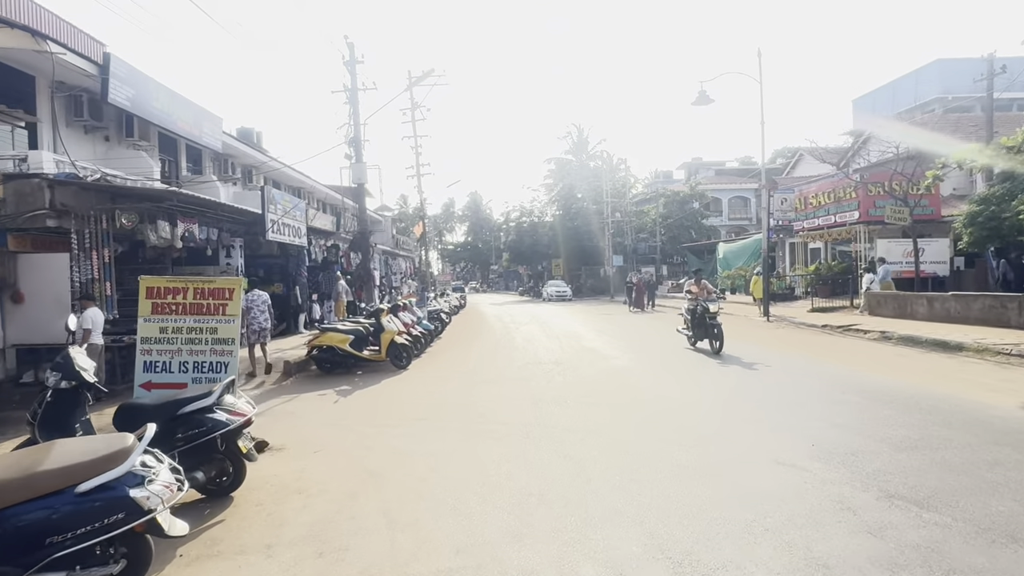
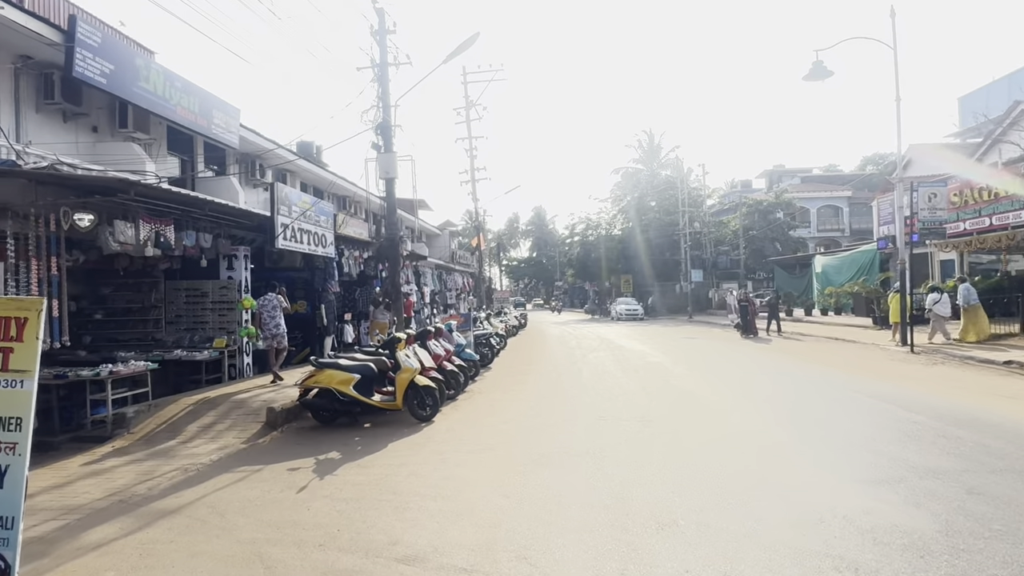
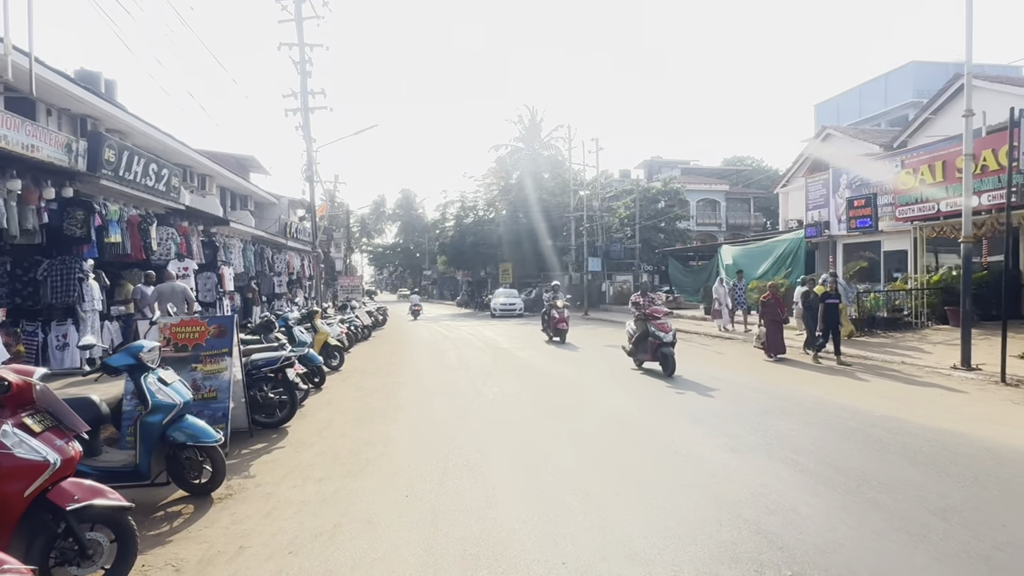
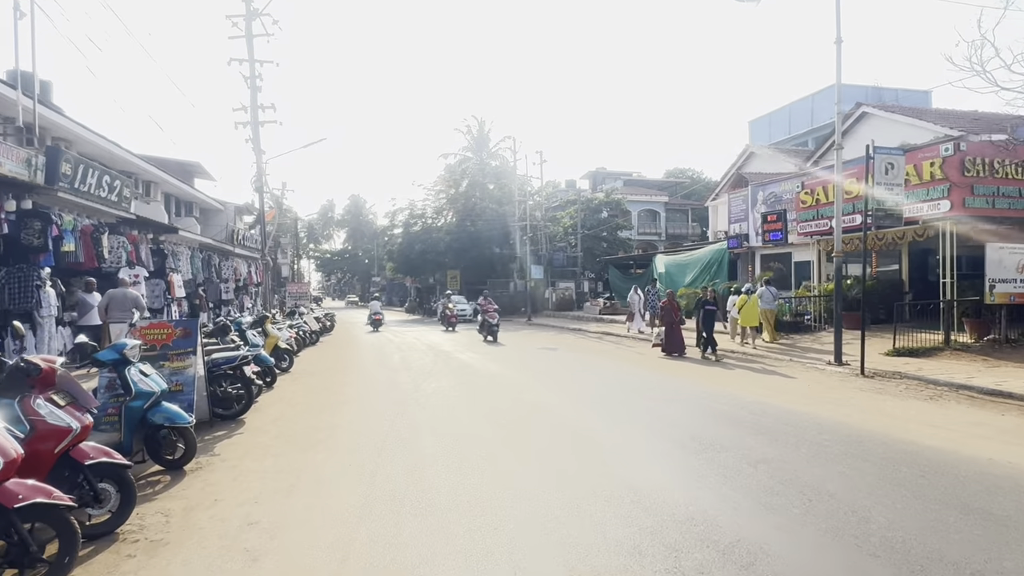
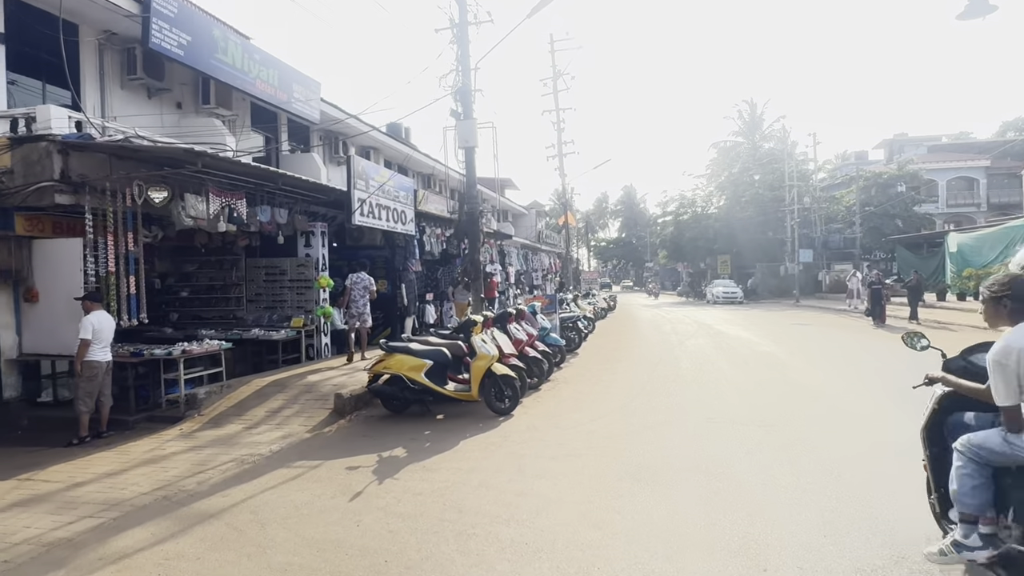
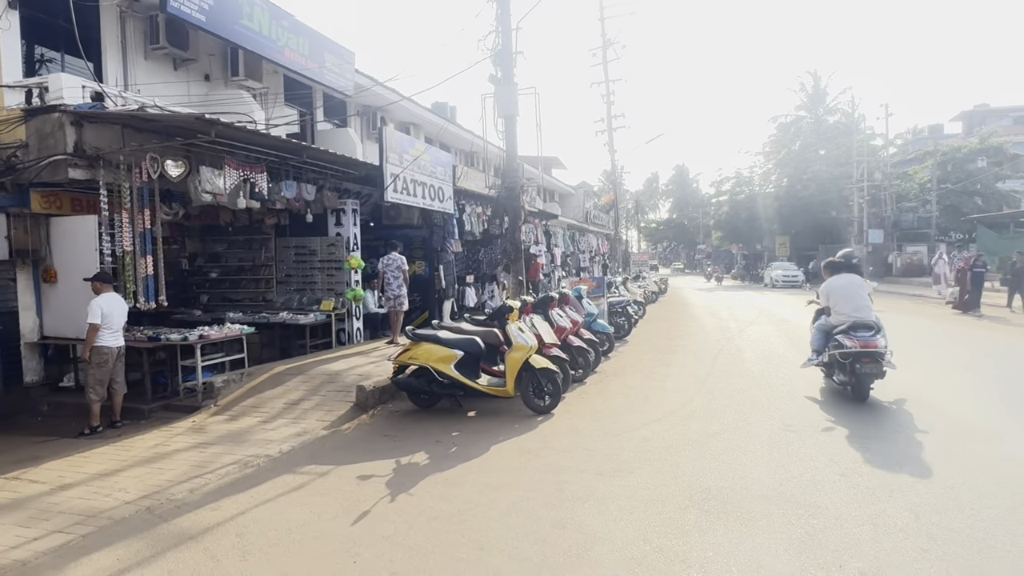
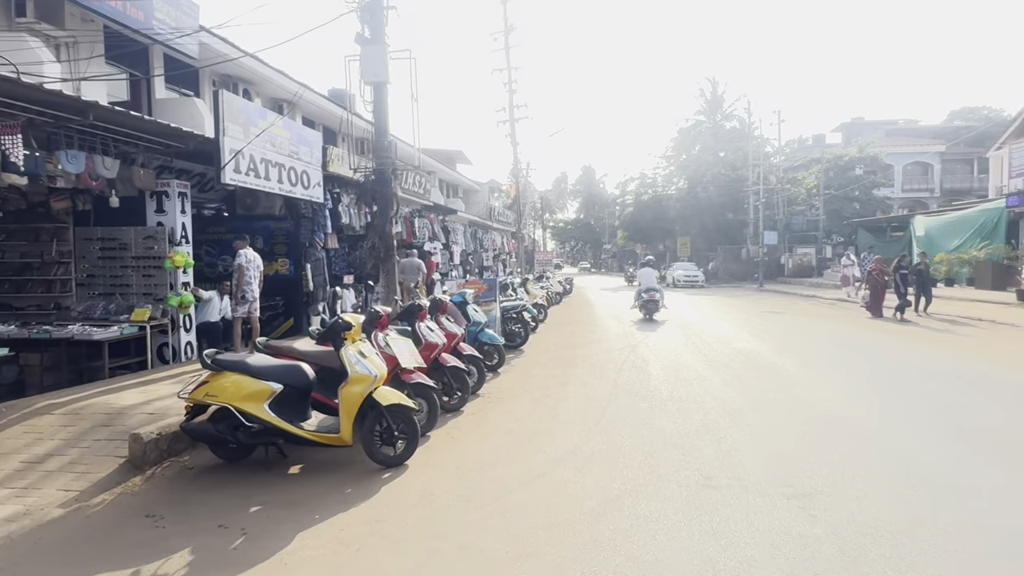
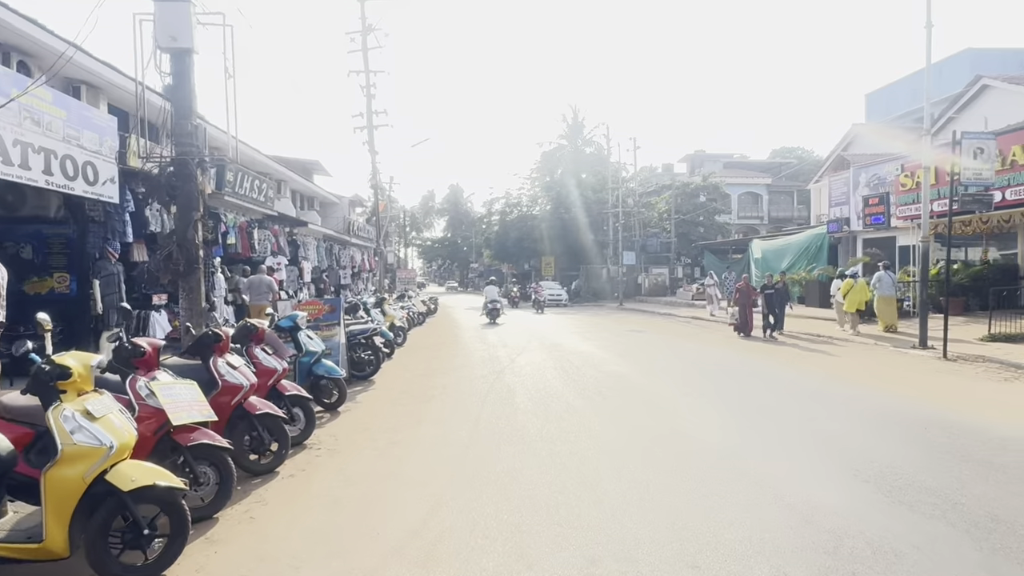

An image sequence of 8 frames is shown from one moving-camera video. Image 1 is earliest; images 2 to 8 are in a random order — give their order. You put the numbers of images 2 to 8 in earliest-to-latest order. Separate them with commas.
2, 5, 6, 7, 8, 4, 3
